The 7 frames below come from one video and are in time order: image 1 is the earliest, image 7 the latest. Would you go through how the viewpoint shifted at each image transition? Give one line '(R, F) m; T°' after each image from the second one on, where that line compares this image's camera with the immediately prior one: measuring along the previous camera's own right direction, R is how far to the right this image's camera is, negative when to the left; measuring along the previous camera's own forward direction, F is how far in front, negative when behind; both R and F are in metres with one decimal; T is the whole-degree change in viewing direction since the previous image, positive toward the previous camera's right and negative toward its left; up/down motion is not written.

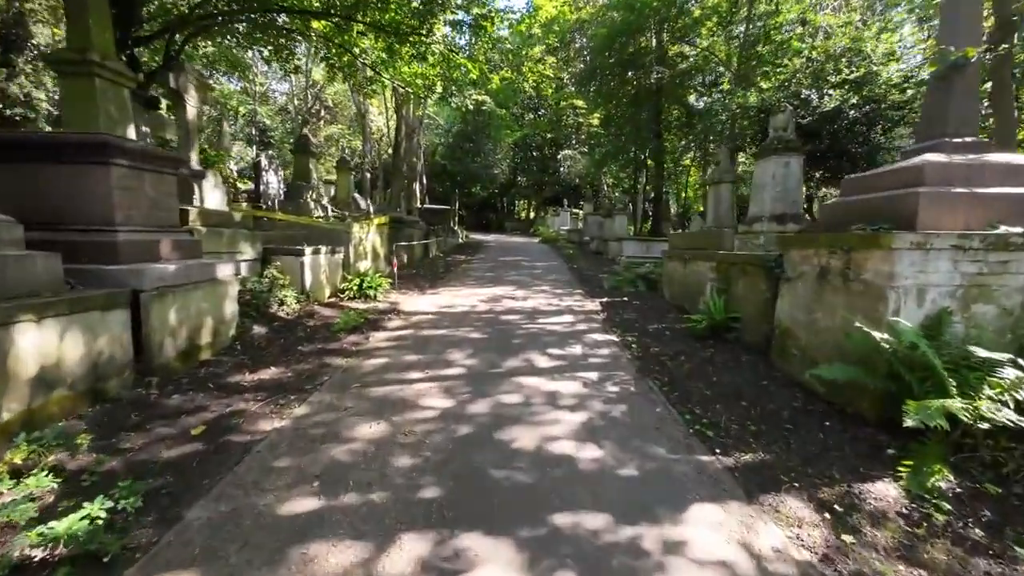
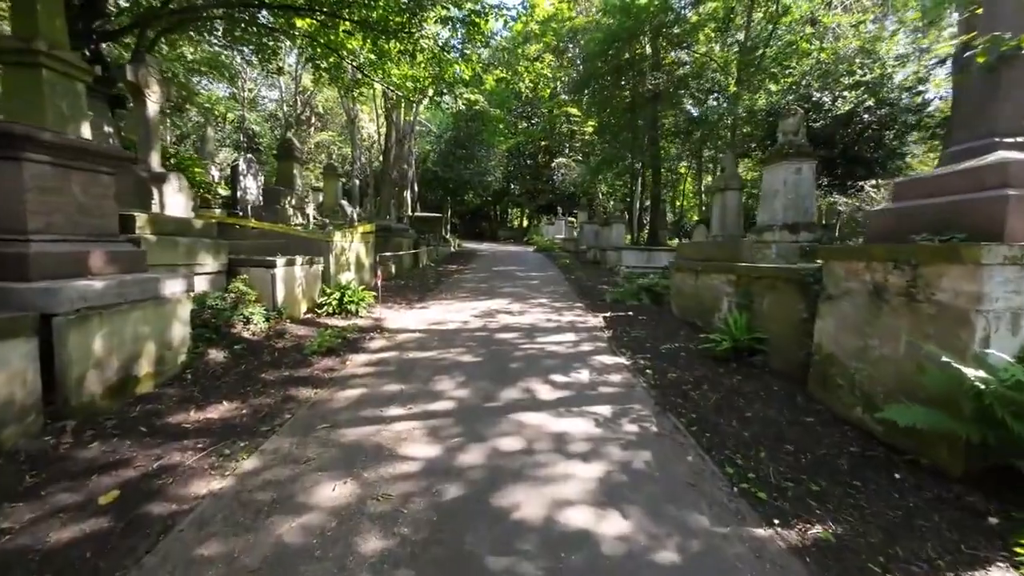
(-0.1, +0.7) m; +1°
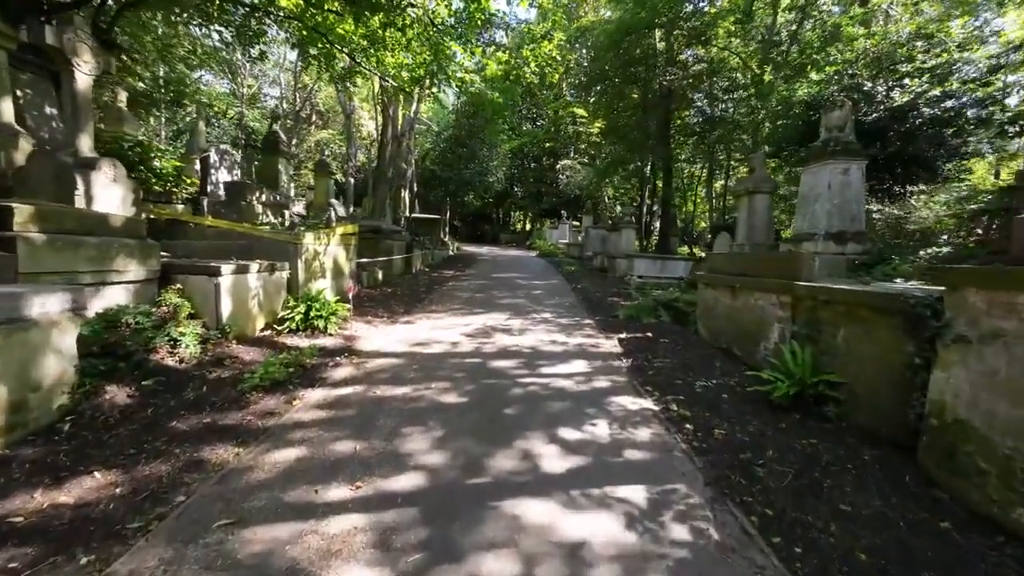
(0.0, +1.2) m; 0°
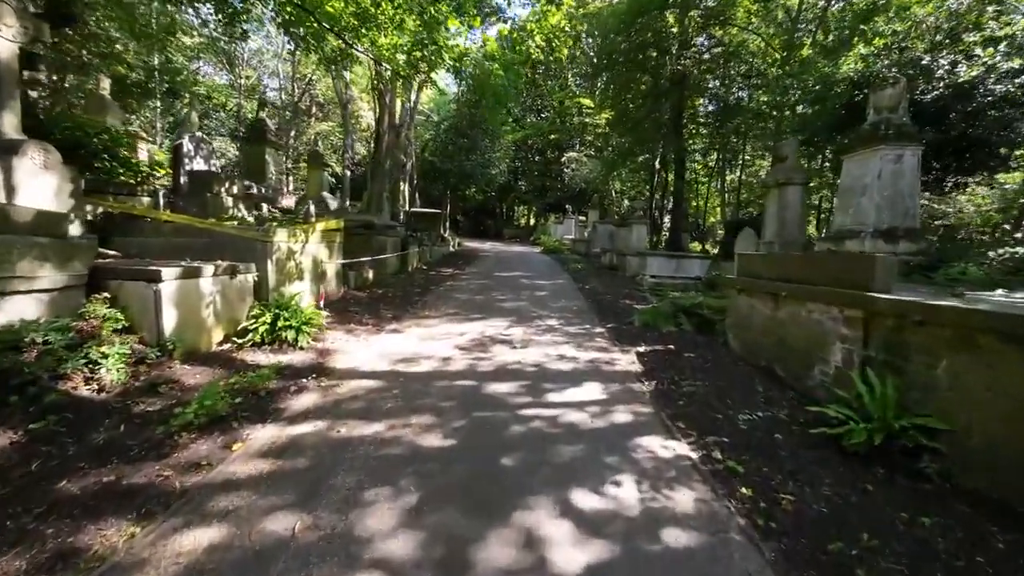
(0.0, +0.9) m; -1°
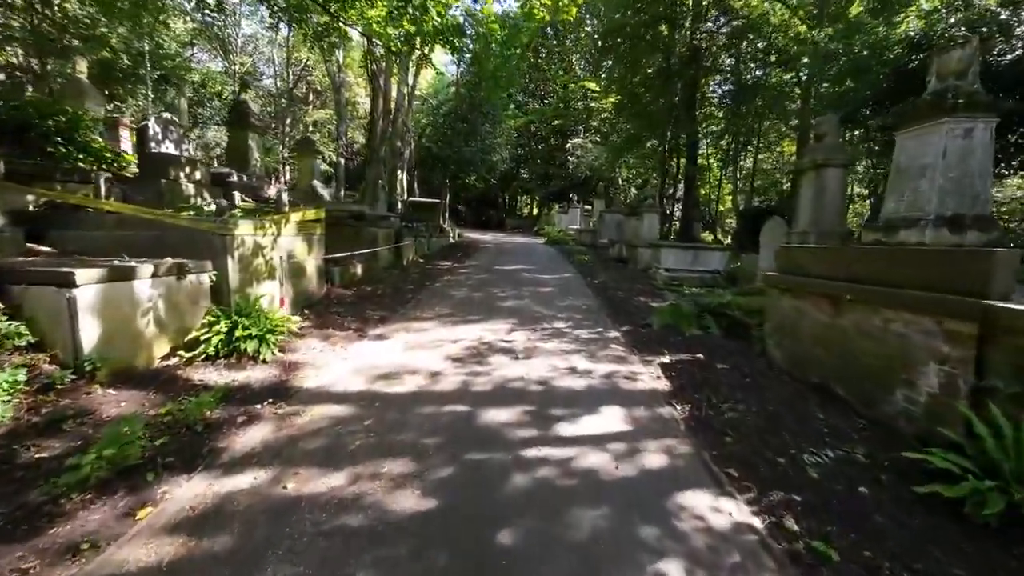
(0.0, +0.9) m; 0°
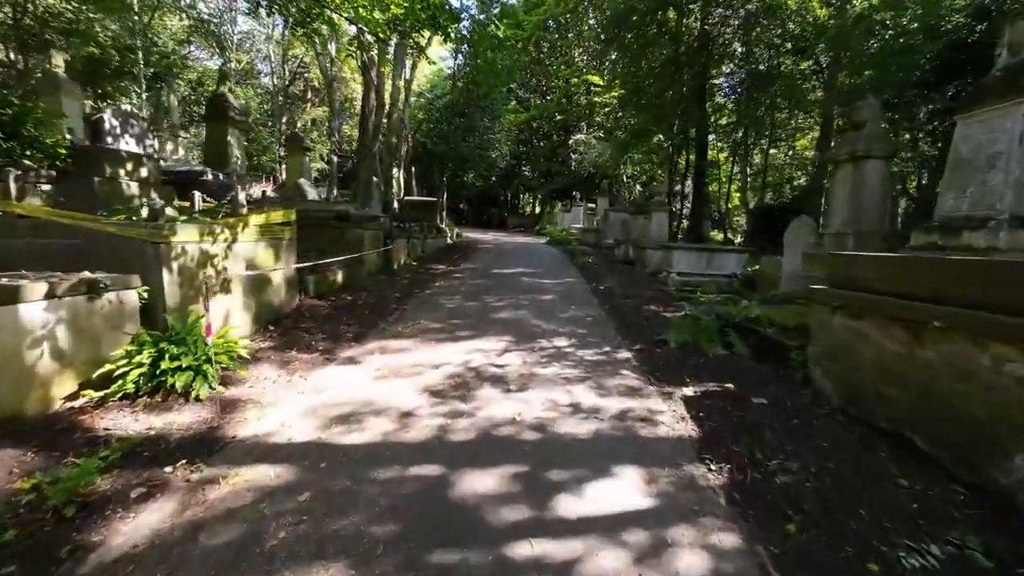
(+0.1, +0.8) m; 0°
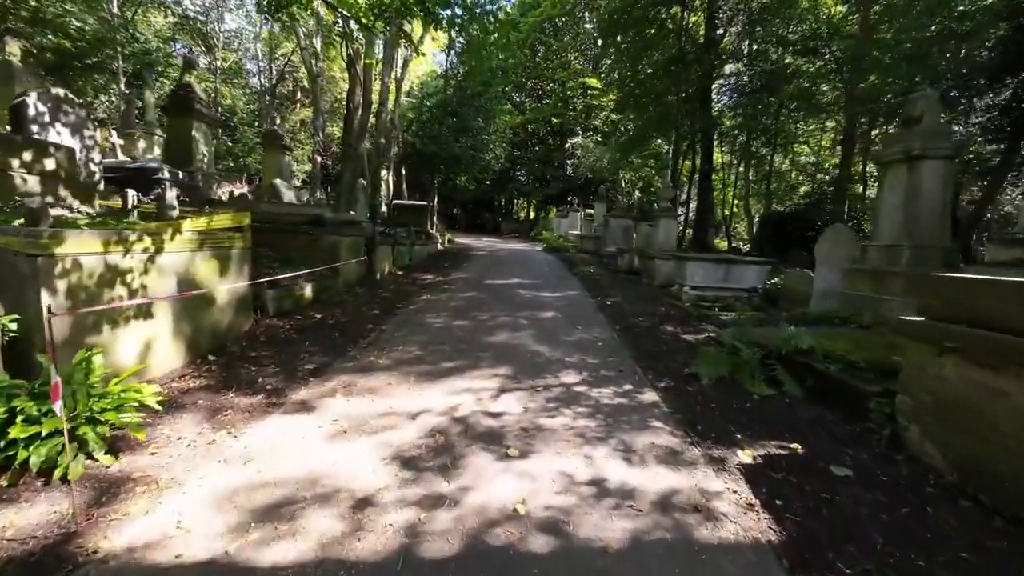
(-0.1, +1.0) m; +1°
